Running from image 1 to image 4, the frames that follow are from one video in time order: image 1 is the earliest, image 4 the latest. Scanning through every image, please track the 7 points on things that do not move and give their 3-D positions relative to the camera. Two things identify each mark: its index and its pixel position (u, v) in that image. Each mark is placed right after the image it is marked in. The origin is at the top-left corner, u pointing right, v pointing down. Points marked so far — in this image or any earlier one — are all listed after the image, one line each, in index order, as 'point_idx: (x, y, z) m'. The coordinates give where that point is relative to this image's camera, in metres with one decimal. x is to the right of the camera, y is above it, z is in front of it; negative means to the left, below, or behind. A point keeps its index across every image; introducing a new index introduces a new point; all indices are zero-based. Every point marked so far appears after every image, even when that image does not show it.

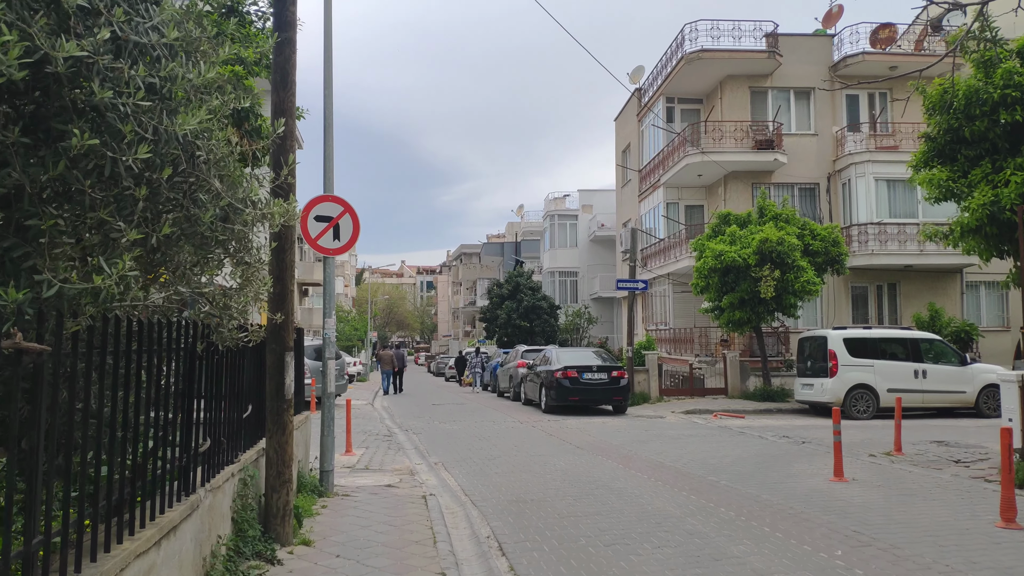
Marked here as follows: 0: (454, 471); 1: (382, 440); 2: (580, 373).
0: (-0.8, -2.4, +10.3) m
1: (-2.2, -2.6, +13.5) m
2: (+1.6, -2.0, +18.2) m
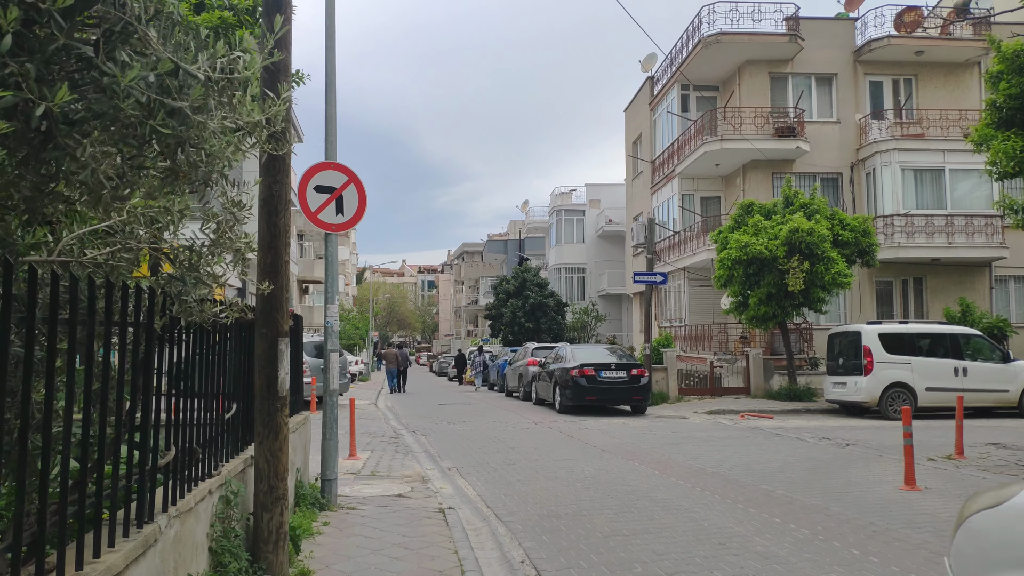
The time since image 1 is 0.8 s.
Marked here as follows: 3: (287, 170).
0: (-0.5, -2.2, +9.2) m
1: (-2.0, -2.5, +12.4) m
2: (+1.9, -1.8, +17.1) m
3: (-1.4, +0.7, +4.7) m
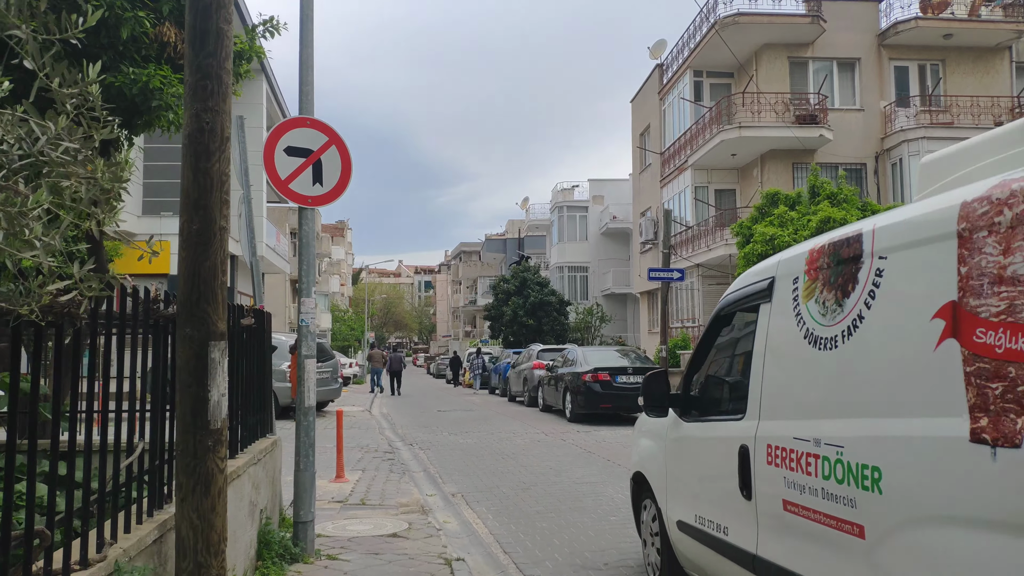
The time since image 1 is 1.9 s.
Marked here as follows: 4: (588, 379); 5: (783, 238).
0: (-0.3, -2.2, +7.7) m
1: (-1.8, -2.4, +10.9) m
2: (+2.0, -1.7, +15.6) m
3: (-1.2, +0.8, +3.2) m
4: (+1.5, -1.8, +15.7) m
5: (+5.8, +1.1, +16.8) m
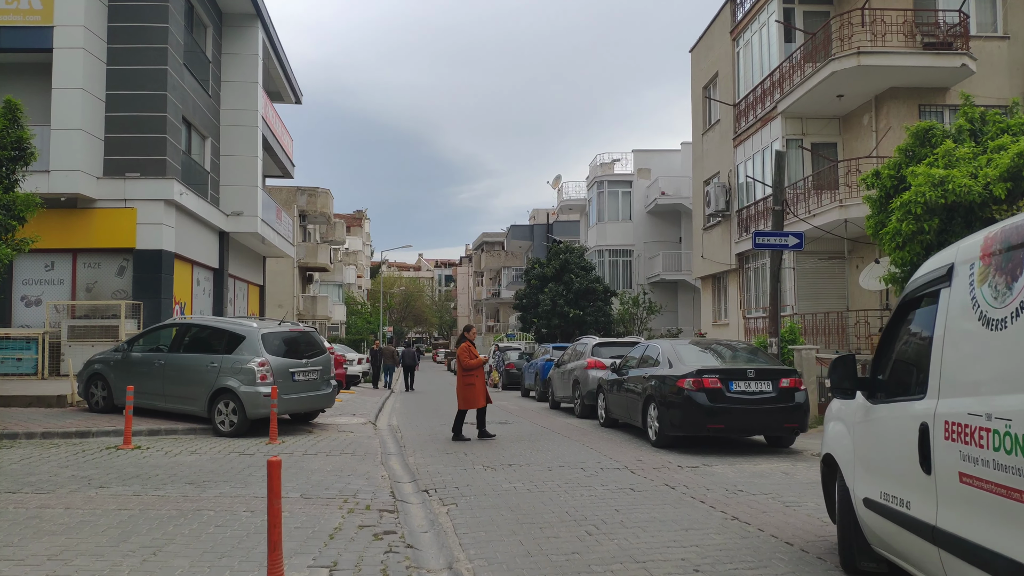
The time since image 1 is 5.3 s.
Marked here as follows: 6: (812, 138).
0: (+0.4, -1.7, +2.8) m
1: (-1.1, -1.9, +6.1) m
2: (+2.9, -1.2, +10.7) m
3: (-0.6, +1.3, -1.6) m
4: (+2.4, -1.3, +10.8) m
5: (+6.7, +1.6, +11.7) m
6: (+7.5, +3.8, +19.6) m
